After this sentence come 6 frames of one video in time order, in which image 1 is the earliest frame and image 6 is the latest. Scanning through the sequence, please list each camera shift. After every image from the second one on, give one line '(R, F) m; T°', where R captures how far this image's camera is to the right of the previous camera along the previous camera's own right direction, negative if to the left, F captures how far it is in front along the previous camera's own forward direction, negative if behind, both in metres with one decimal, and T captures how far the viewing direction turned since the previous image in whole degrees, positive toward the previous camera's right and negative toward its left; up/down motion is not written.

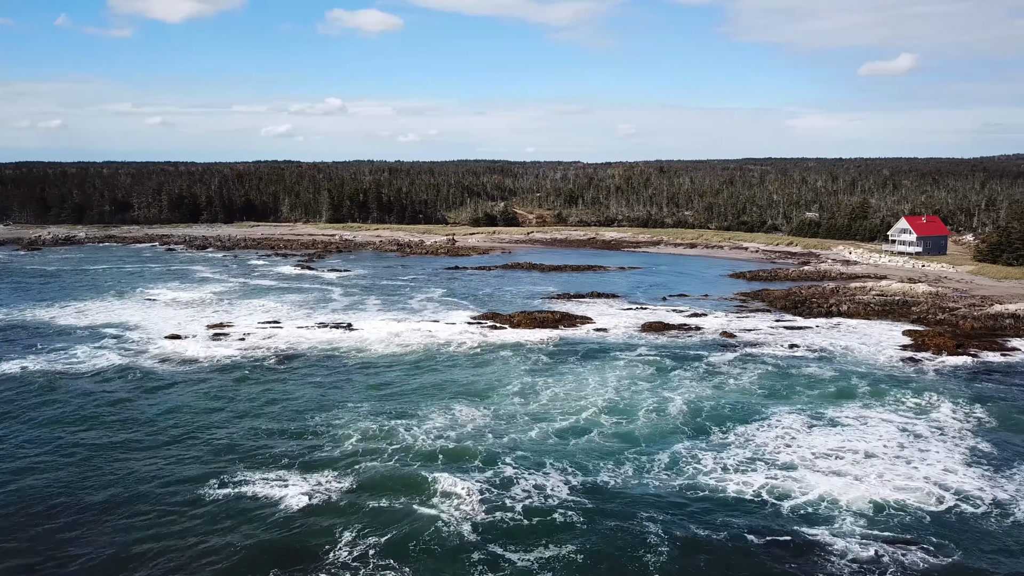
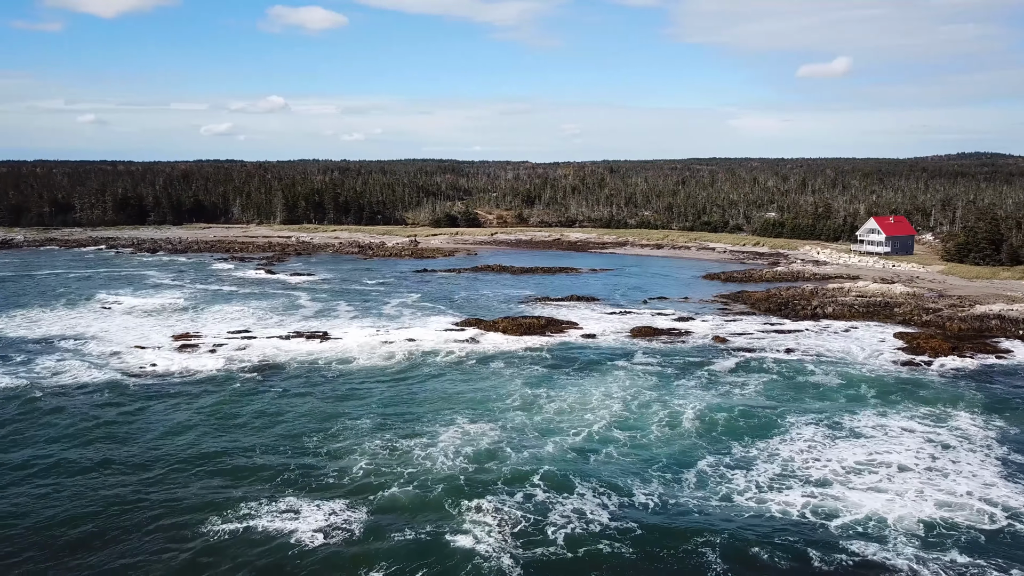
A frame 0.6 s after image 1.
(-1.7, +1.4) m; +4°
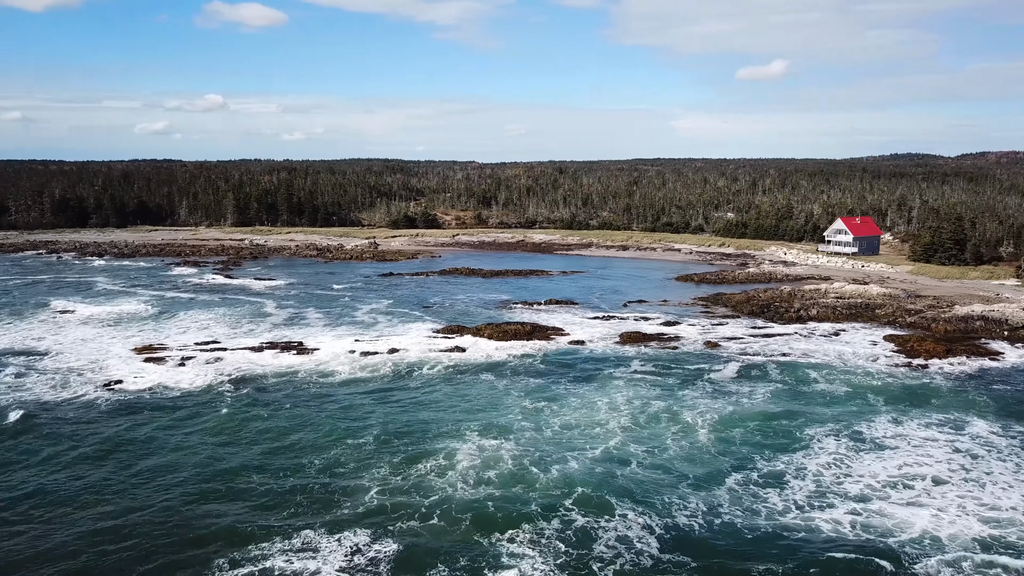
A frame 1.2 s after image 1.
(-1.7, +1.3) m; +4°
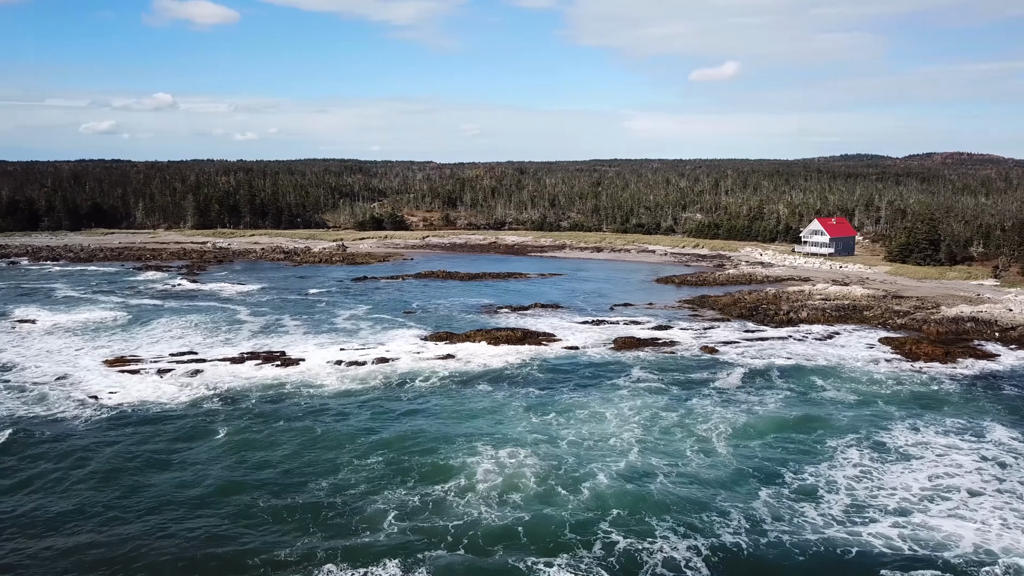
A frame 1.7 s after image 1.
(-1.4, +1.1) m; +3°
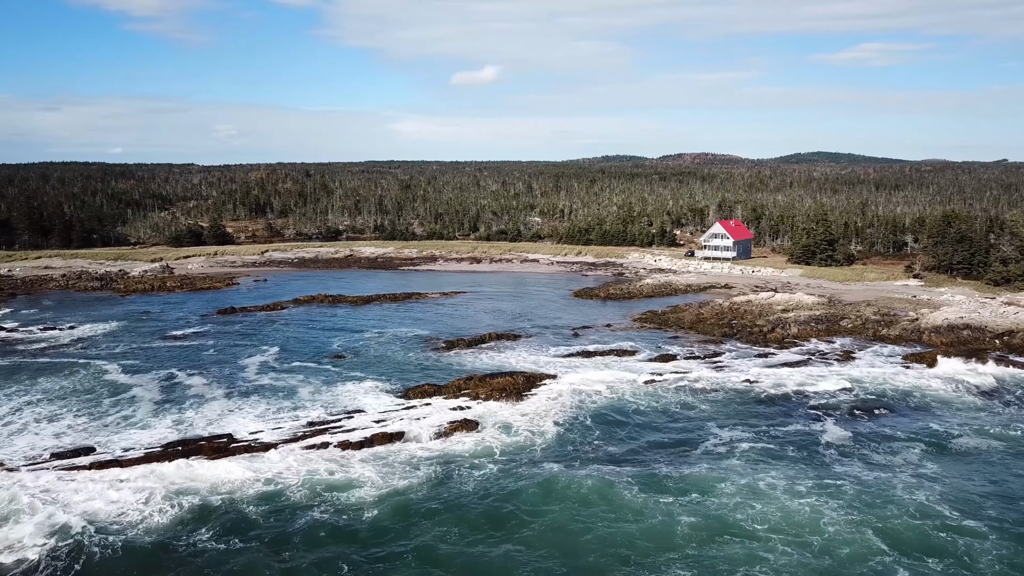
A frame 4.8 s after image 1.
(-7.6, +7.9) m; +16°
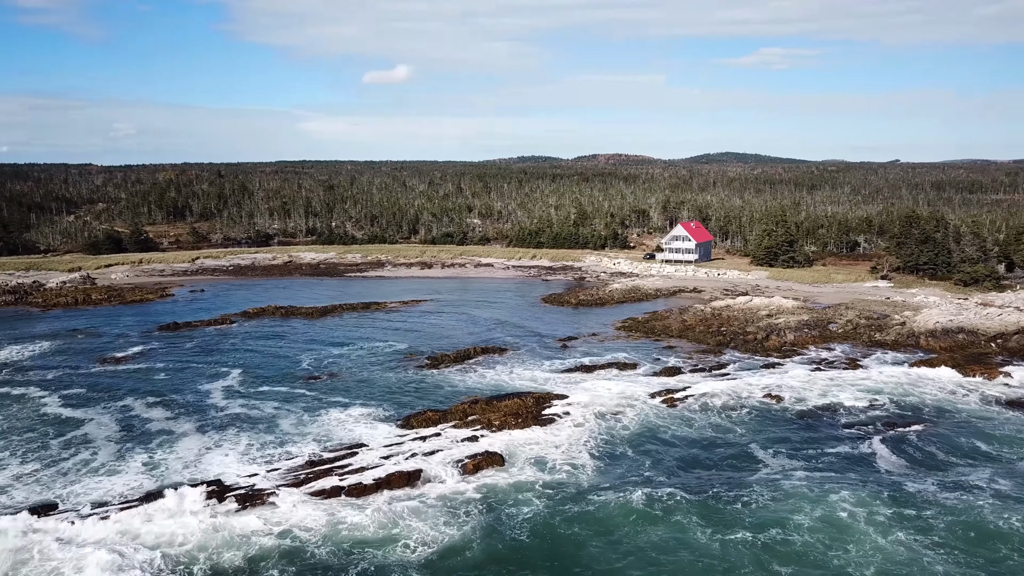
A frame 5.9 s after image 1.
(-2.9, +2.6) m; +6°
